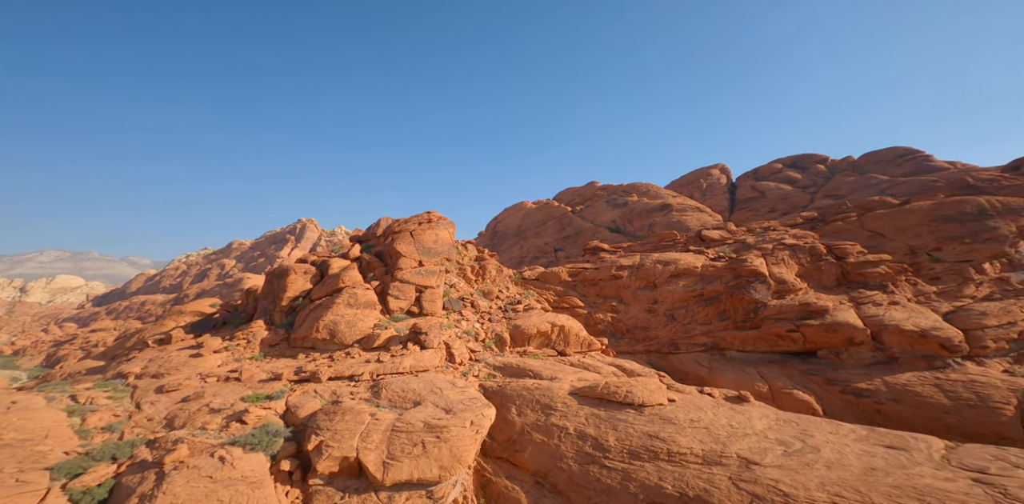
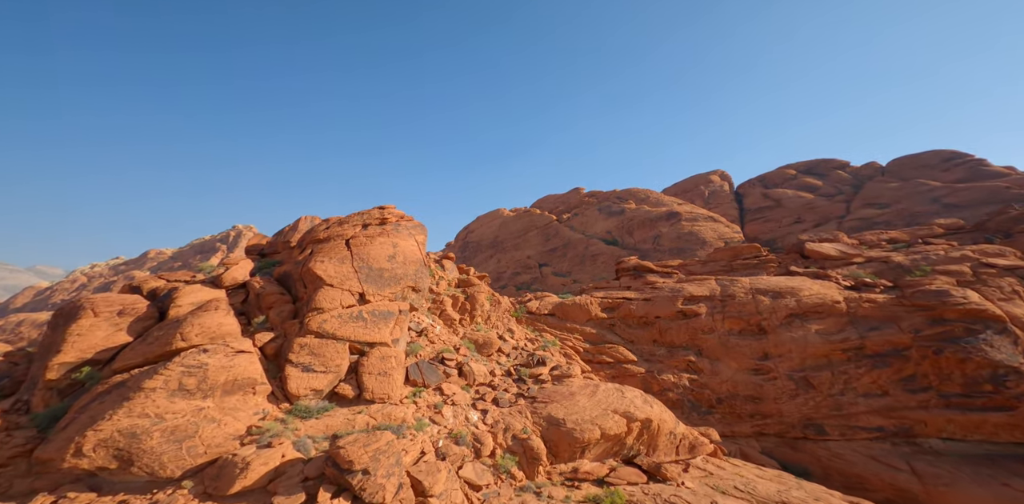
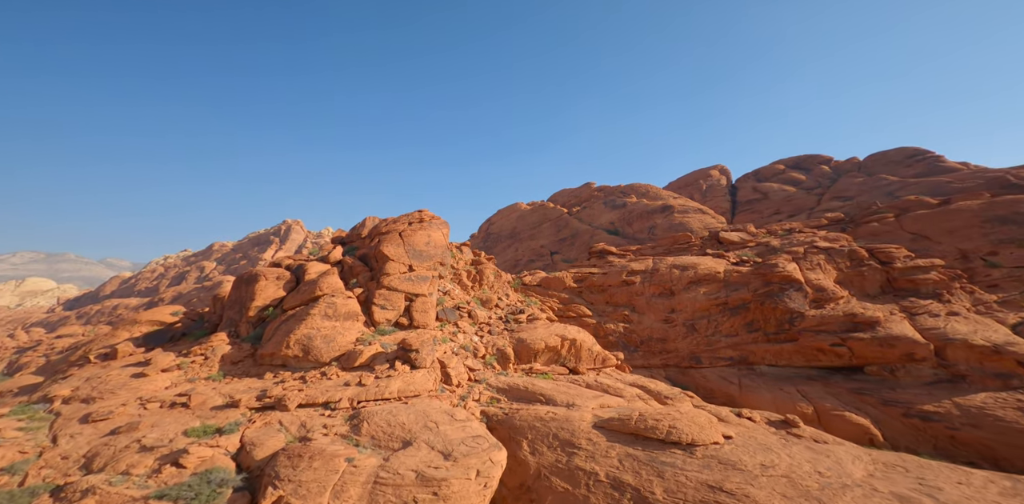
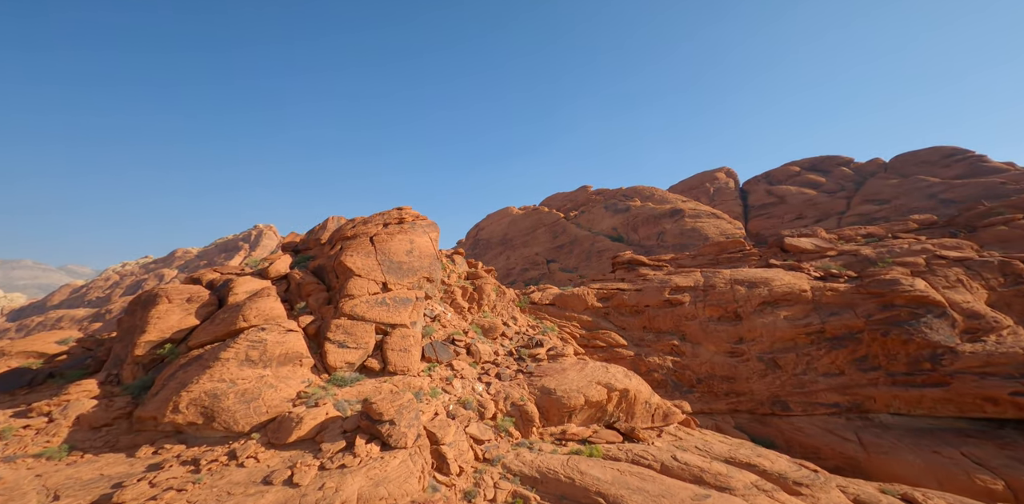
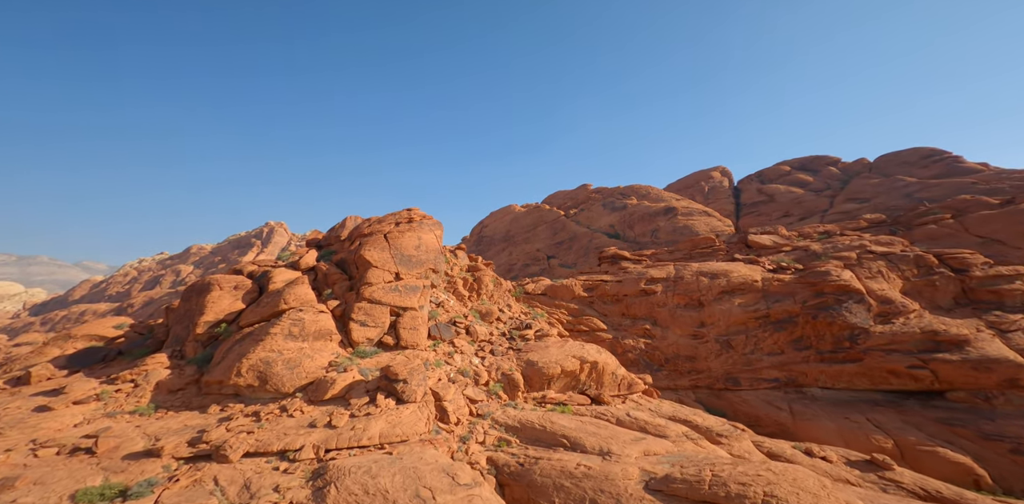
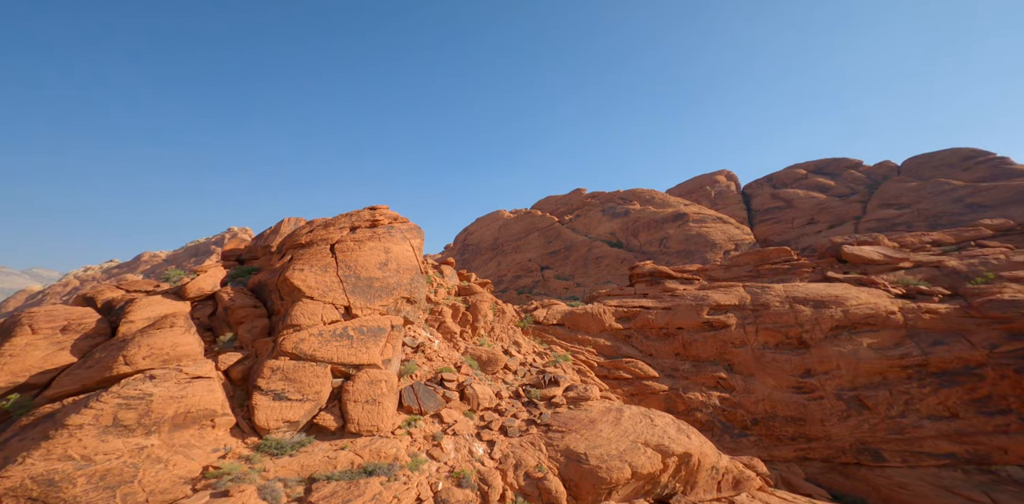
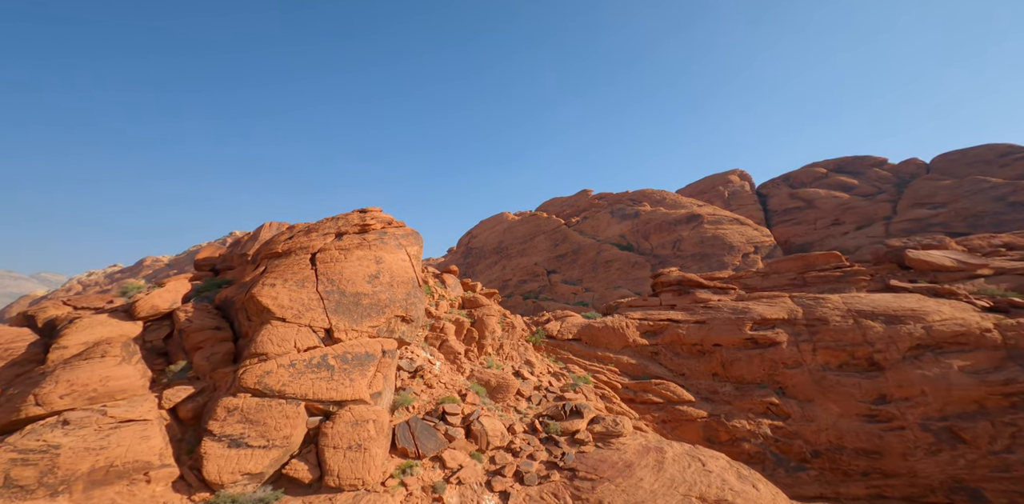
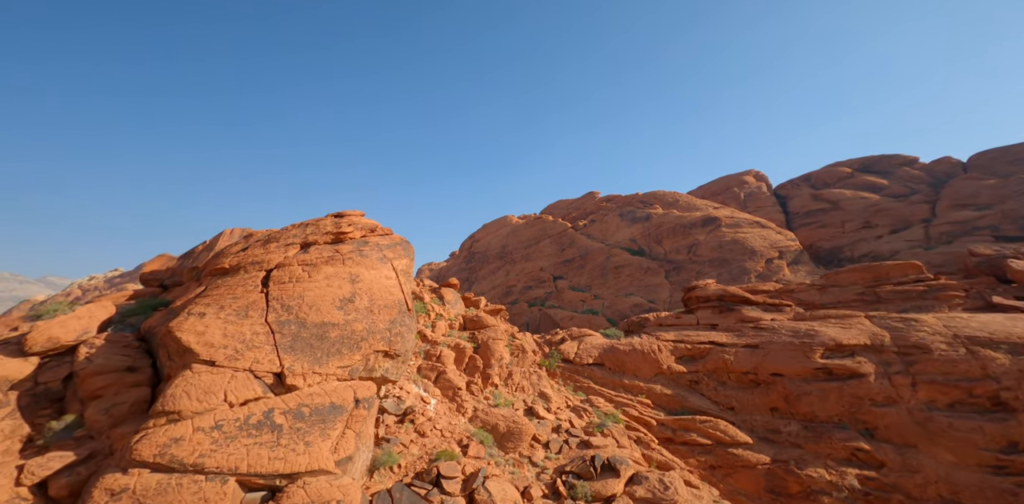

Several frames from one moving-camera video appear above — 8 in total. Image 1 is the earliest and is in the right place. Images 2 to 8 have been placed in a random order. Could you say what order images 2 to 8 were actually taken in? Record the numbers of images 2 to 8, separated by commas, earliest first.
3, 5, 4, 2, 6, 7, 8
